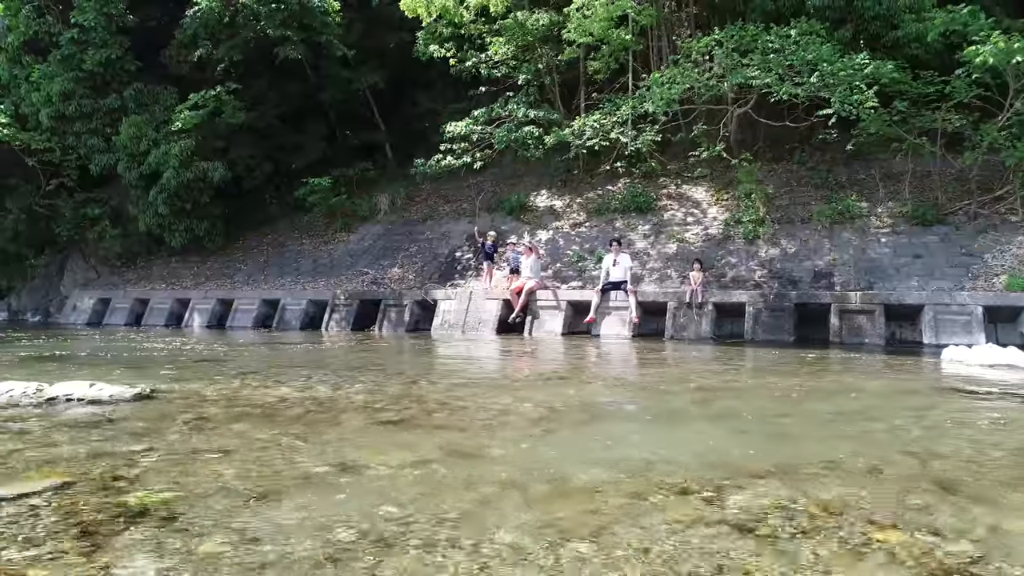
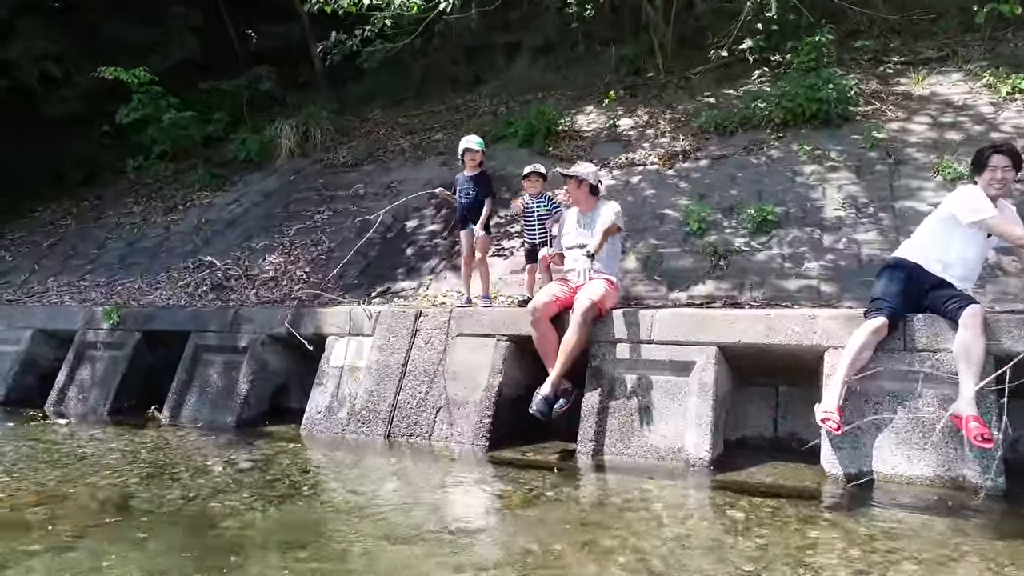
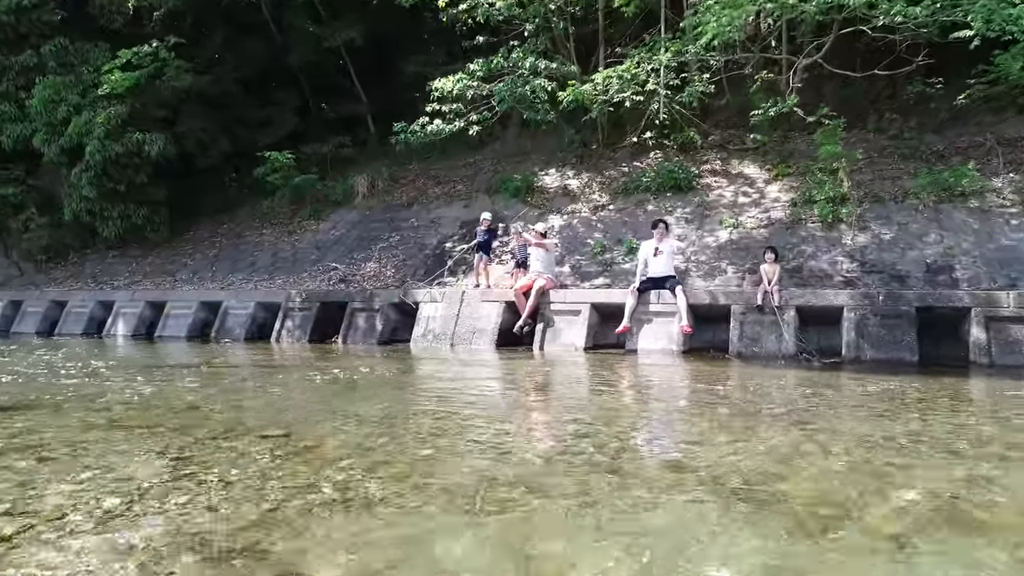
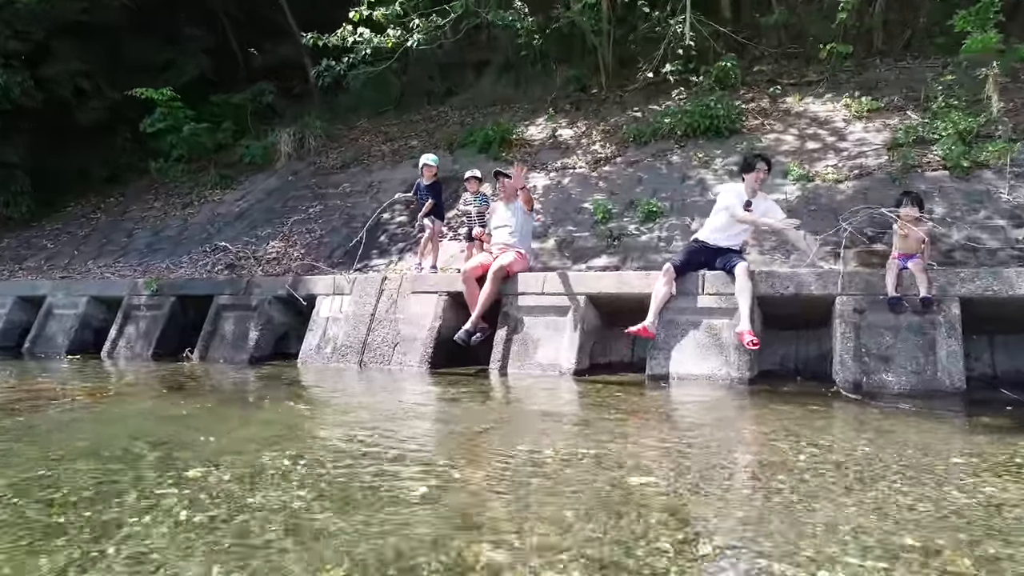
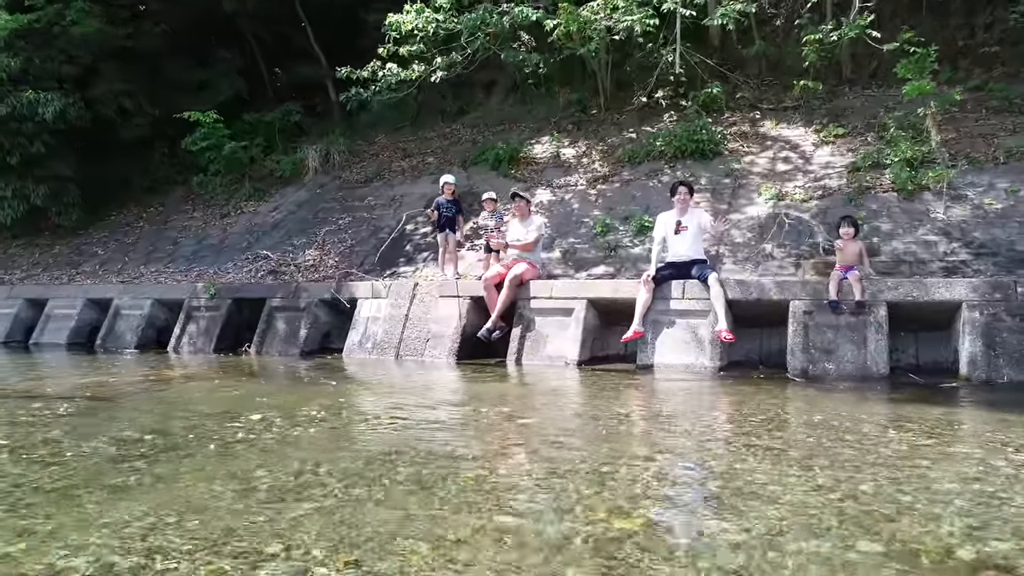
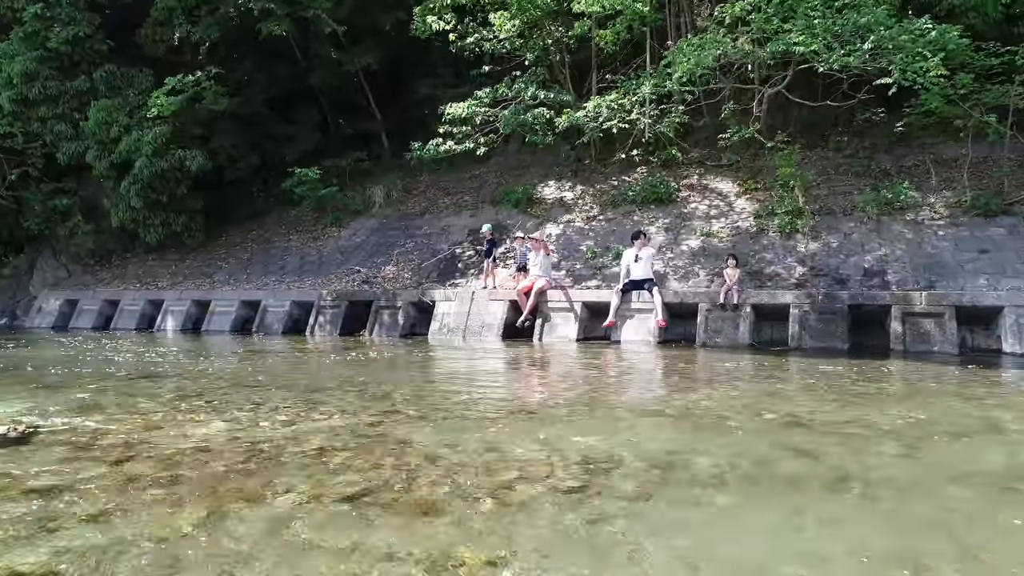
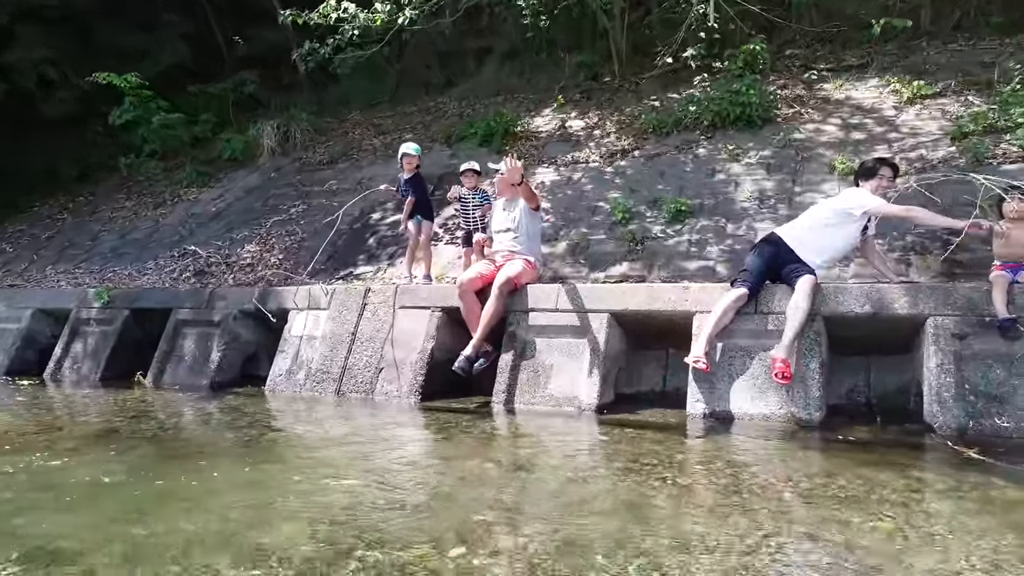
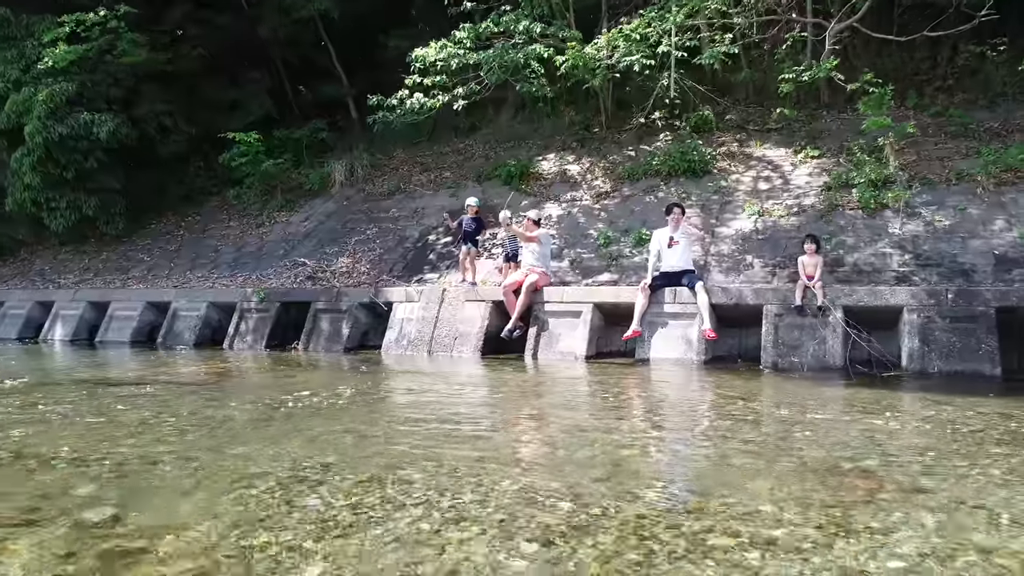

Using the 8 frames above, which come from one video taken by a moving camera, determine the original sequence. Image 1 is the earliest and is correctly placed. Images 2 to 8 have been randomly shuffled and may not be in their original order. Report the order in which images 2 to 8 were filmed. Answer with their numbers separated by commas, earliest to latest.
6, 3, 8, 5, 4, 7, 2
